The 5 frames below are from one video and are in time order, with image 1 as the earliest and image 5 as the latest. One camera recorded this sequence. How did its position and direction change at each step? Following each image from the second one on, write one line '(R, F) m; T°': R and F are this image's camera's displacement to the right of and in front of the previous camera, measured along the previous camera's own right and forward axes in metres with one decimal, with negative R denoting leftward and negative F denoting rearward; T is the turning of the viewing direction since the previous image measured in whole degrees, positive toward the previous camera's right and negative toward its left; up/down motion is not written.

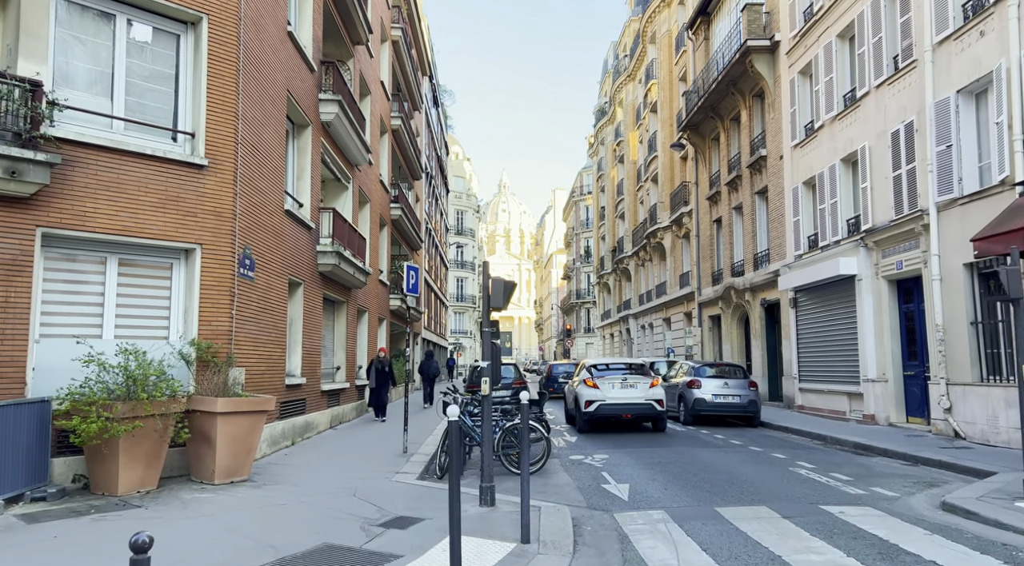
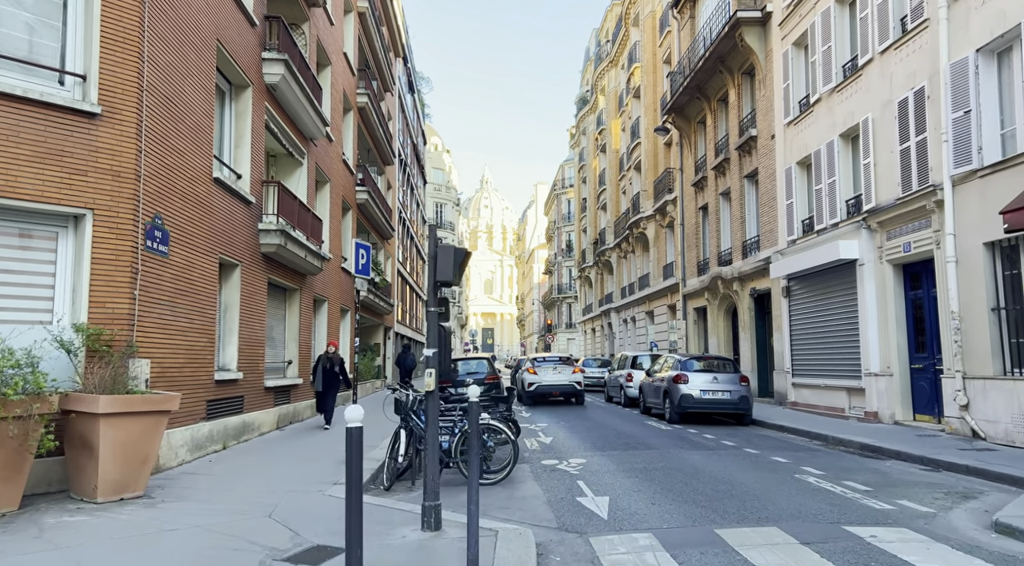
(+0.3, +1.5) m; +1°
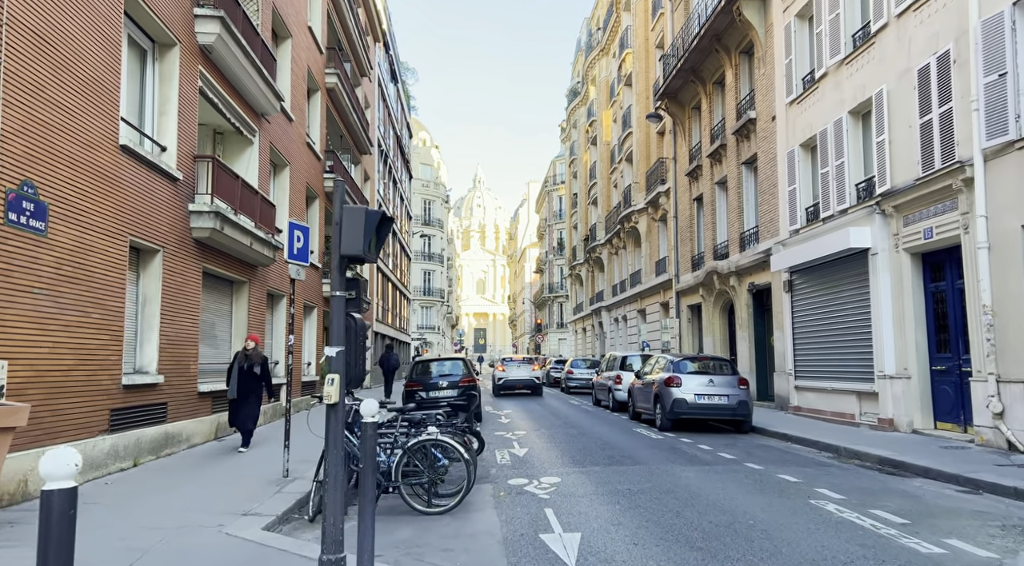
(+0.4, +1.6) m; +1°
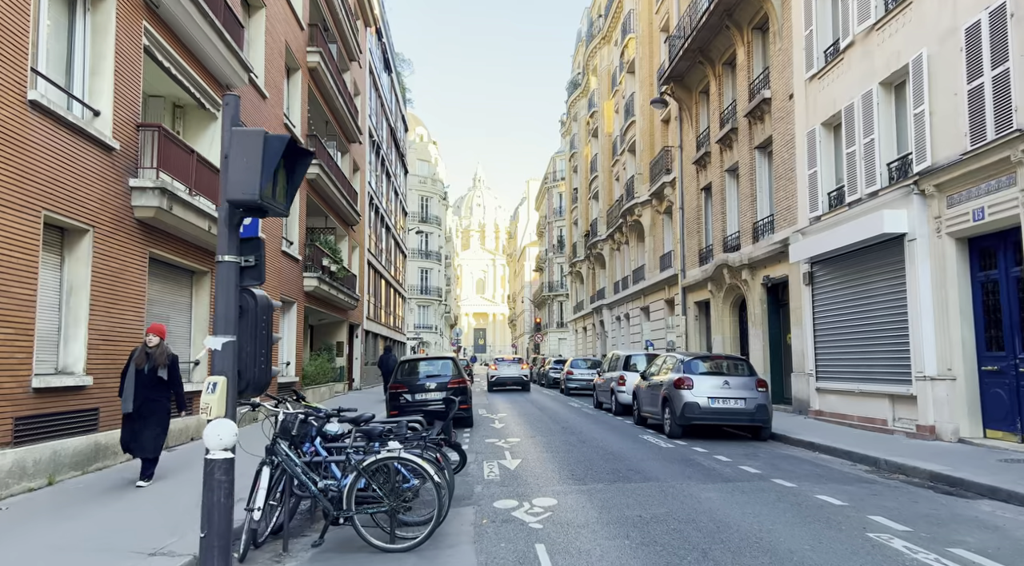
(+0.1, +1.4) m; 0°
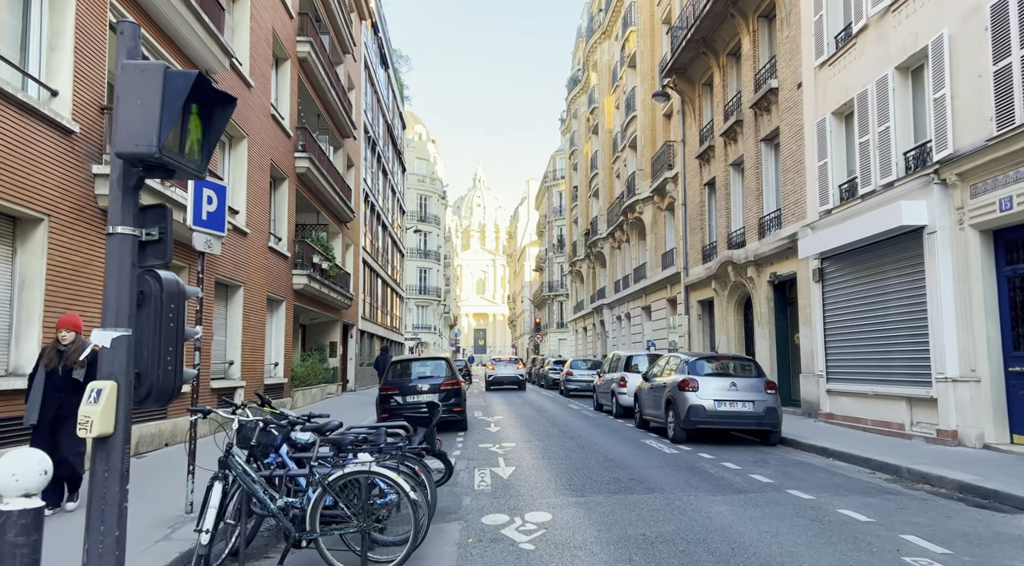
(+0.1, +0.7) m; 0°
